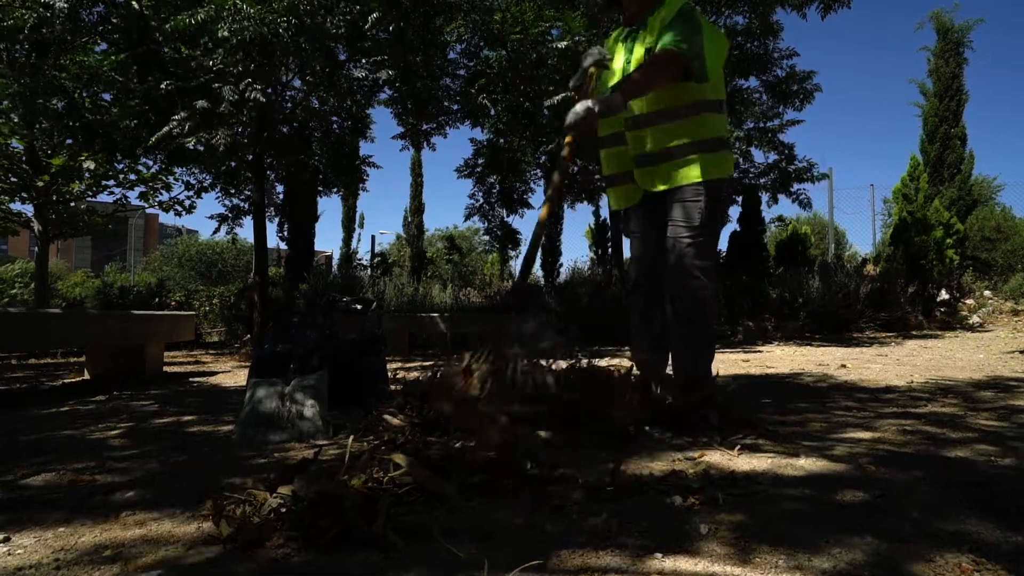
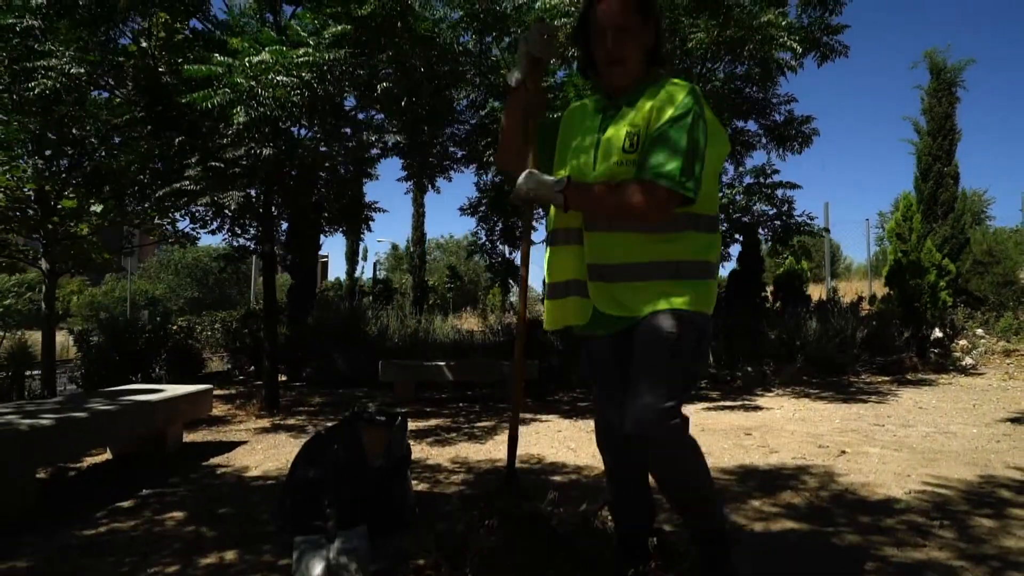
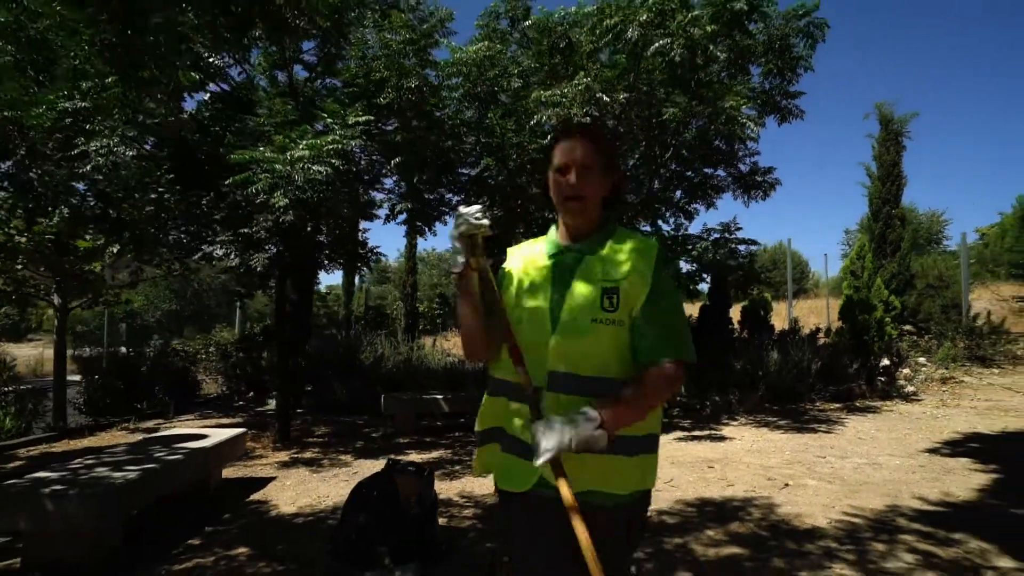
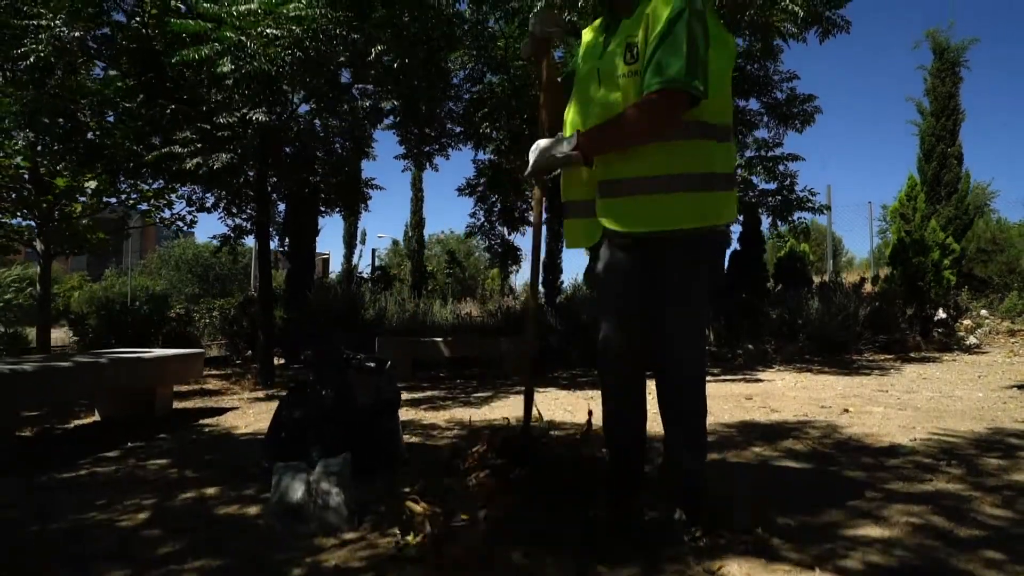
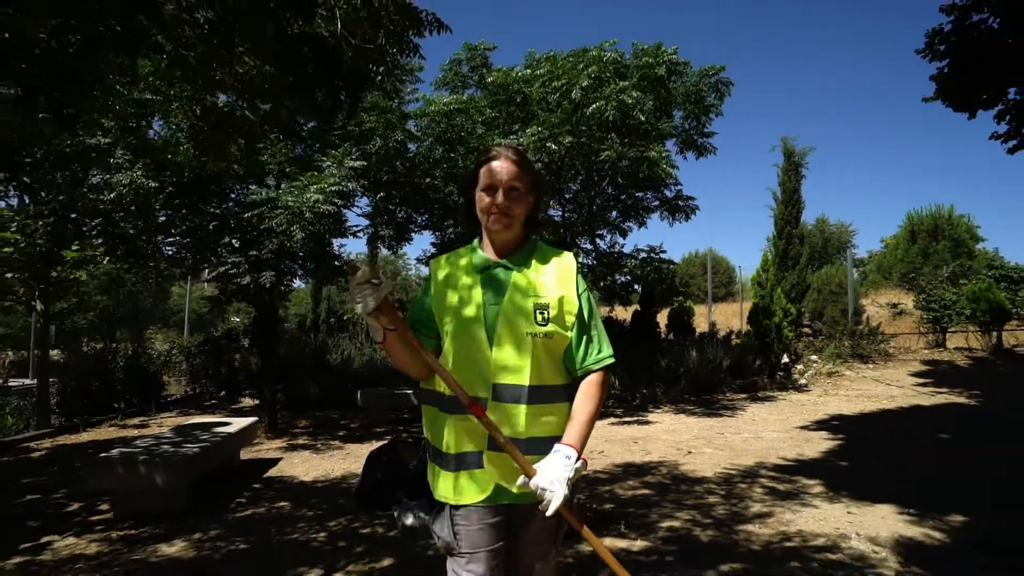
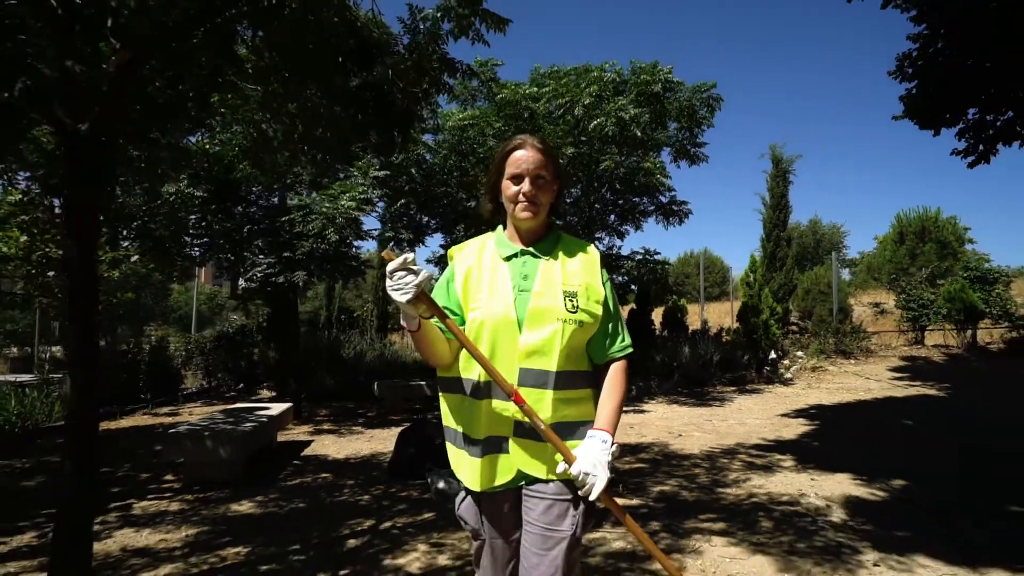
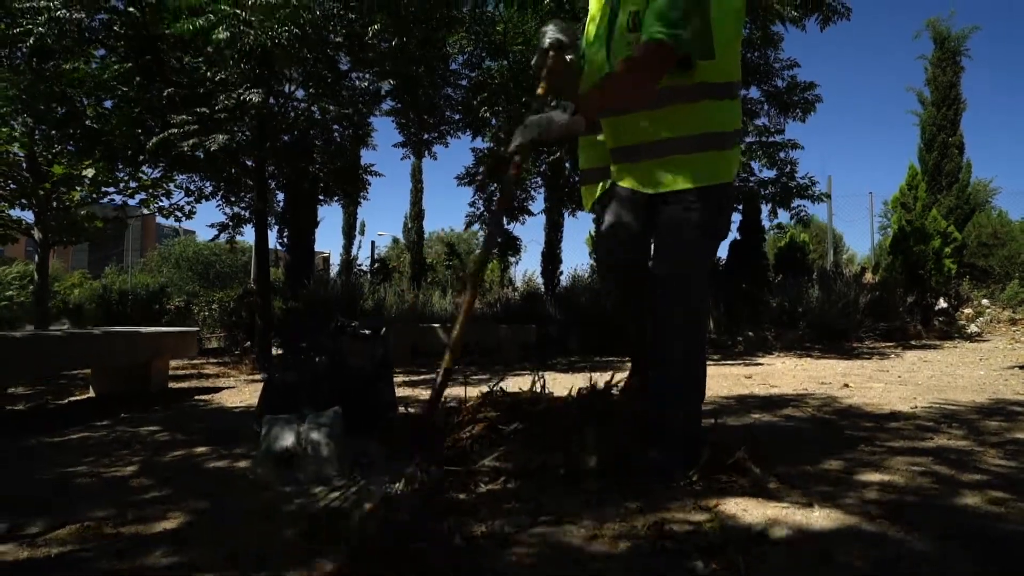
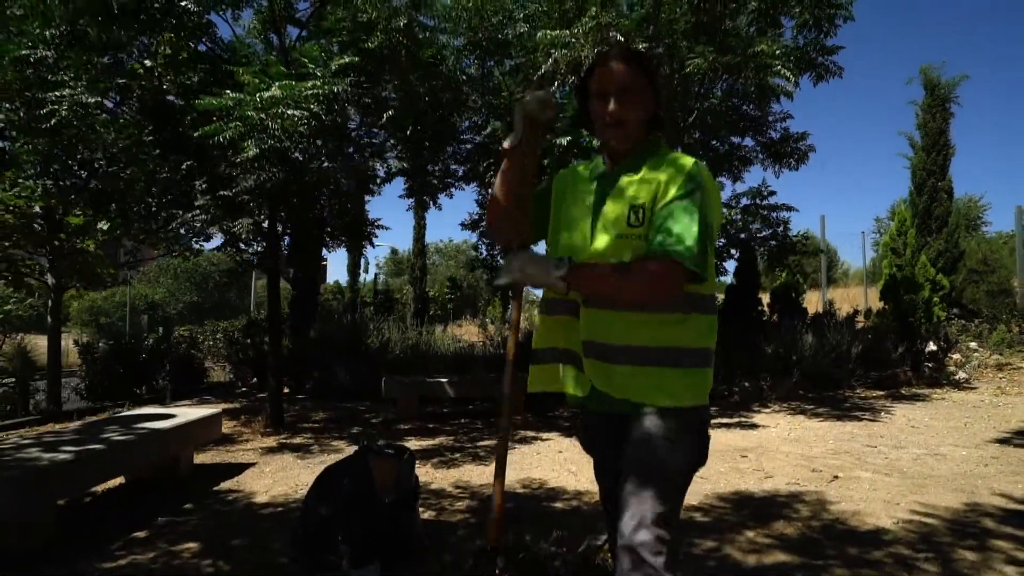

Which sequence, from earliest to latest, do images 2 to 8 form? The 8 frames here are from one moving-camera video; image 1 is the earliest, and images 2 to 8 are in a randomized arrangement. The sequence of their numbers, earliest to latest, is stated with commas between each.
7, 4, 2, 8, 3, 5, 6
